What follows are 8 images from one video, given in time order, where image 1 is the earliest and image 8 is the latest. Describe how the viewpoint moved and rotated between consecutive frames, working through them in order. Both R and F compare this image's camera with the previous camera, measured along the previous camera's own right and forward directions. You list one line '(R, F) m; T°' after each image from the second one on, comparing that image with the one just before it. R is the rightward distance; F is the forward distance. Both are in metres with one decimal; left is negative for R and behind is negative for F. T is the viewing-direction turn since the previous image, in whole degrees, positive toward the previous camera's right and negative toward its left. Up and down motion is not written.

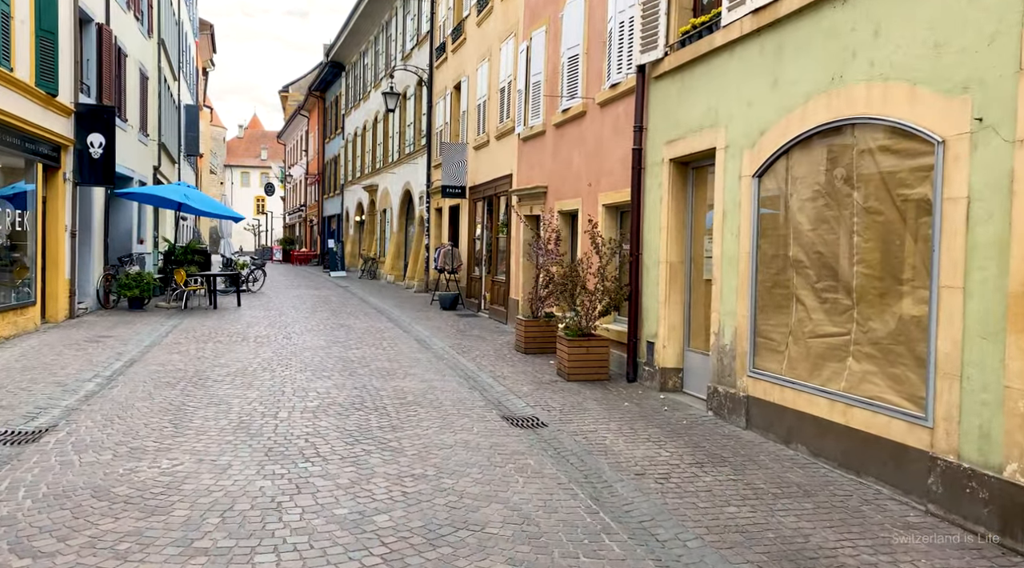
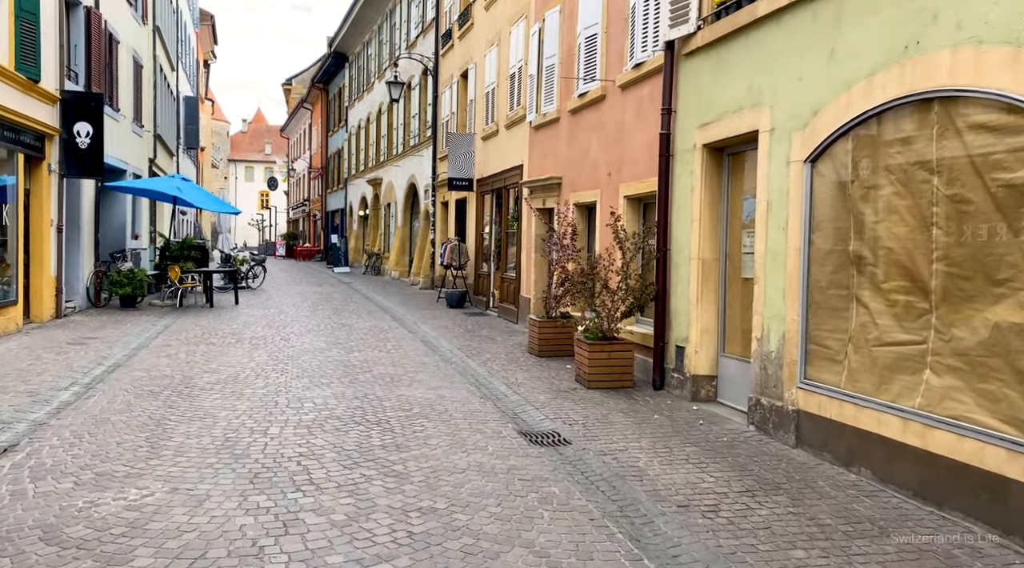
(-0.1, +0.8) m; 0°
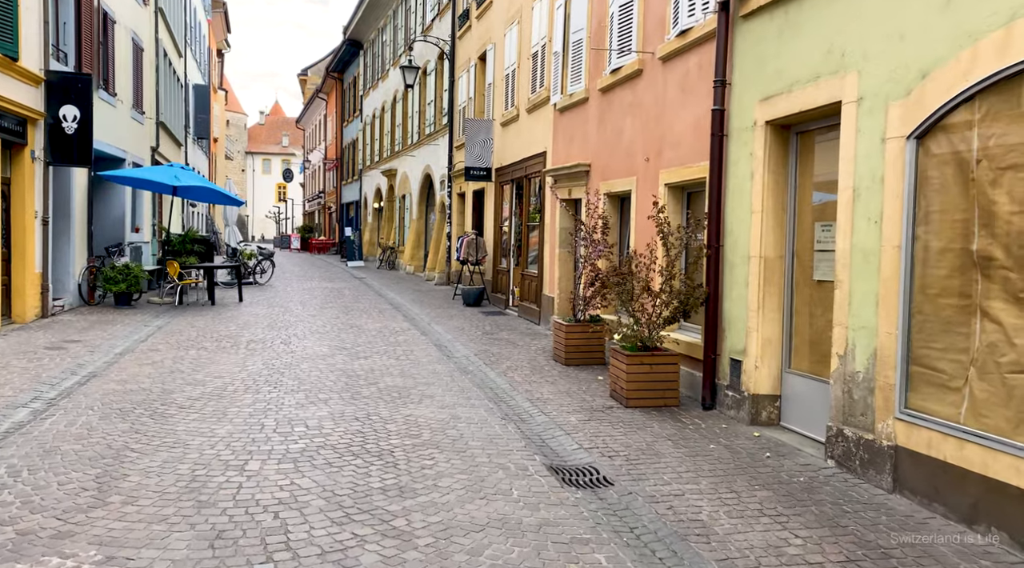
(-0.1, +1.2) m; -1°
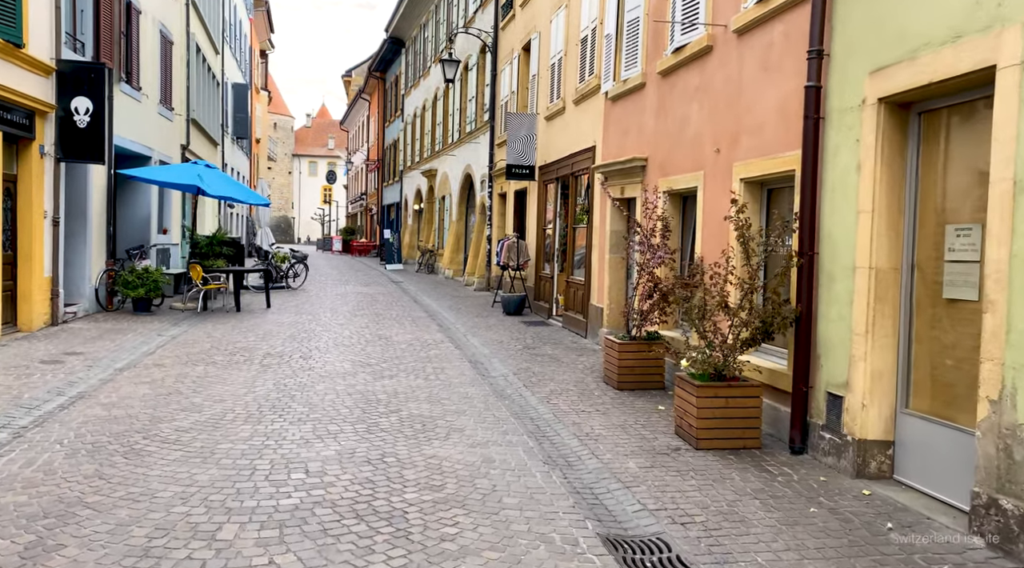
(0.0, +1.3) m; -3°
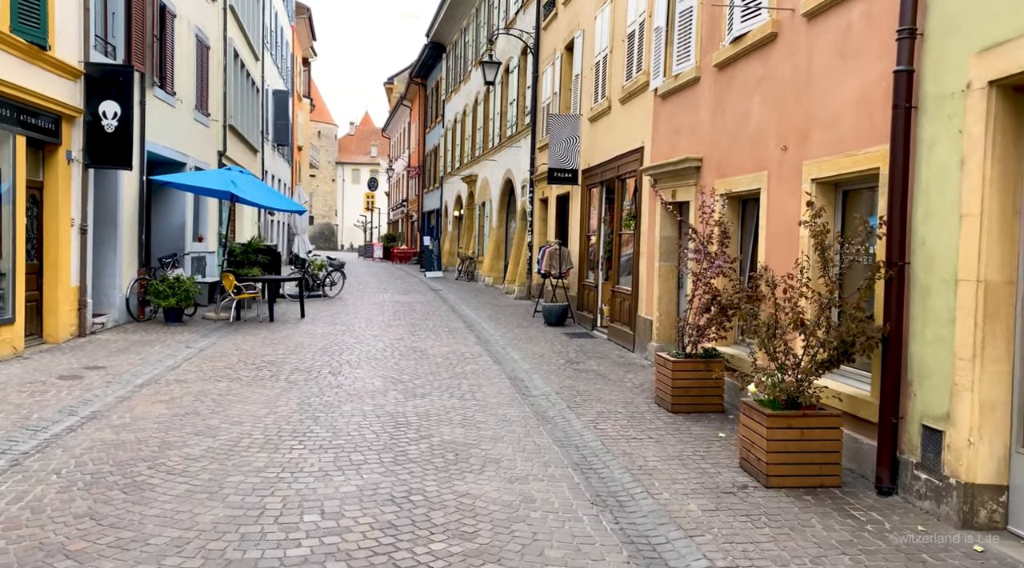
(0.0, +0.7) m; -3°
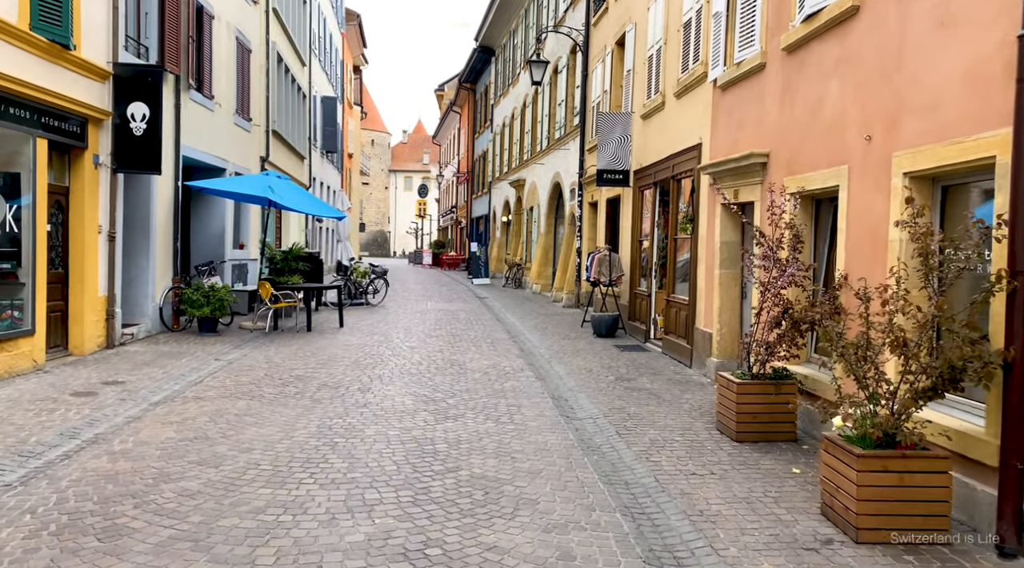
(+0.1, +0.8) m; -3°
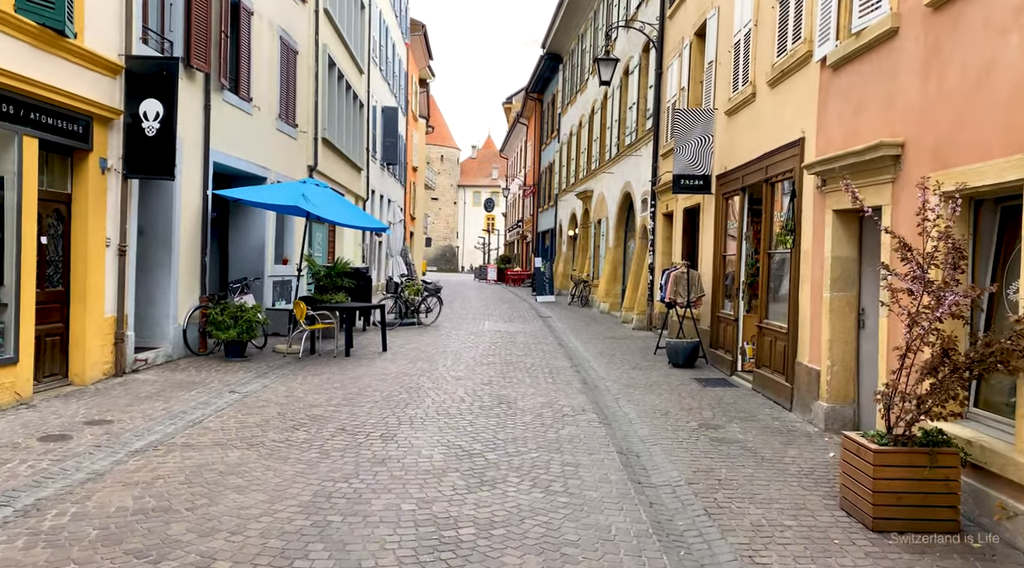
(+0.1, +1.7) m; -4°
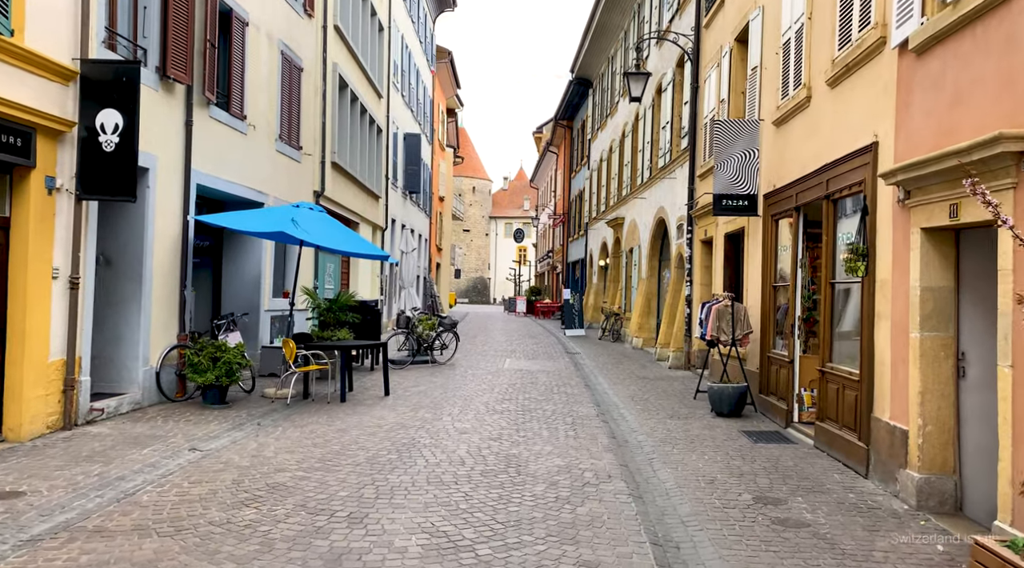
(+0.2, +1.6) m; -2°
